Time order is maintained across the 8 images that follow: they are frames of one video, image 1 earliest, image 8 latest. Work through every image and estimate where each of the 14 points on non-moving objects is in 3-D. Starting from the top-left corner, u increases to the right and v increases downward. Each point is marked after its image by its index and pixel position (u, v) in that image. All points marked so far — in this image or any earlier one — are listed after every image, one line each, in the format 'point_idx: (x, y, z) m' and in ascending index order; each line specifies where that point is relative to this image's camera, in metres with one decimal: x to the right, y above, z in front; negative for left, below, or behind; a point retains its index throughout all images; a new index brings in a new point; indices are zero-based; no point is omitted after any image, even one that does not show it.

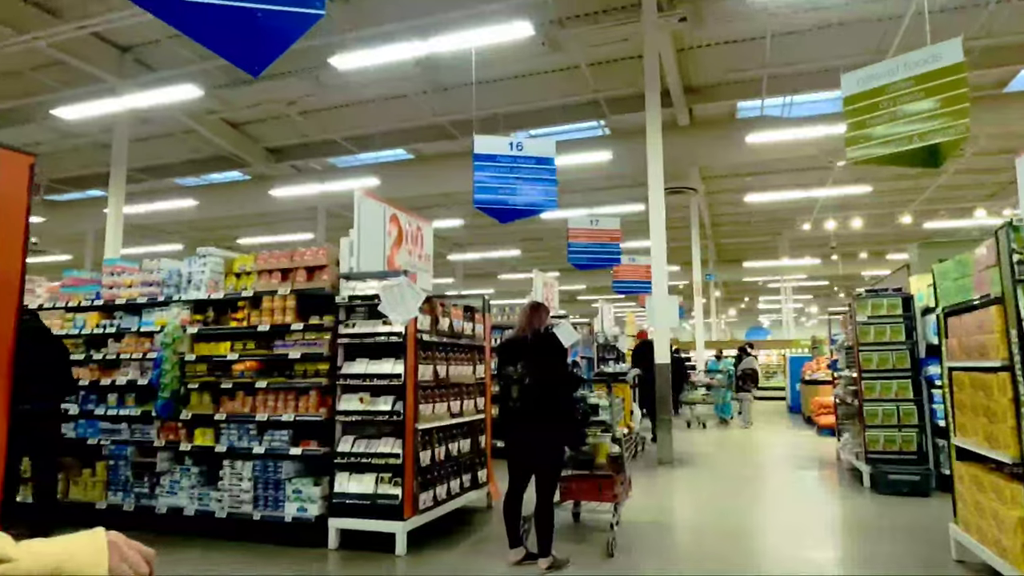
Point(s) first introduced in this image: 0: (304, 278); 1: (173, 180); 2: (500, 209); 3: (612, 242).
0: (-1.5, +0.1, +4.6) m
1: (-8.2, +2.6, +15.9) m
2: (-0.2, +0.9, +7.0) m
3: (+1.7, +0.8, +11.4) m
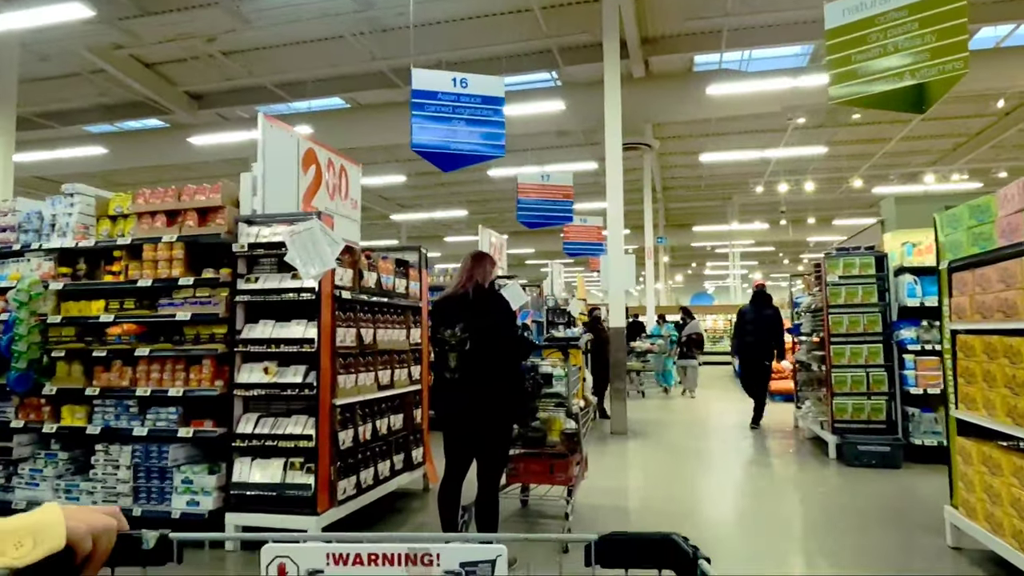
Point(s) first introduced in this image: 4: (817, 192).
0: (-1.8, +0.4, +3.8) m
1: (-9.4, +3.5, +14.4) m
2: (-0.7, +1.3, +6.2) m
3: (+0.8, +1.5, +10.7) m
4: (+8.7, +2.8, +18.8) m
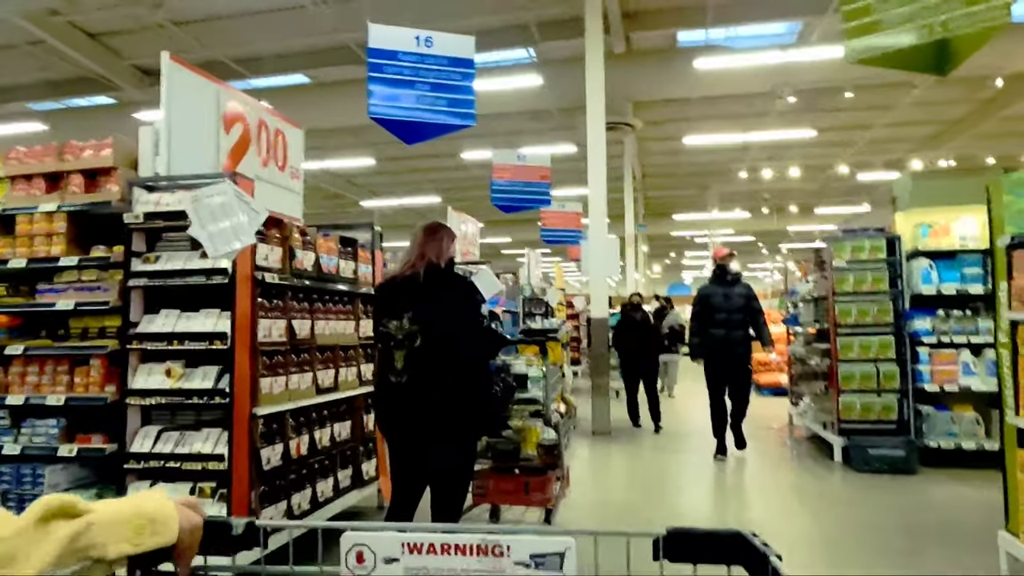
0: (-2.0, +0.5, +3.0) m
1: (-9.9, +3.7, +13.3) m
2: (-1.0, +1.4, +5.5) m
3: (+0.4, +1.6, +10.0) m
4: (+8.0, +3.1, +18.4) m
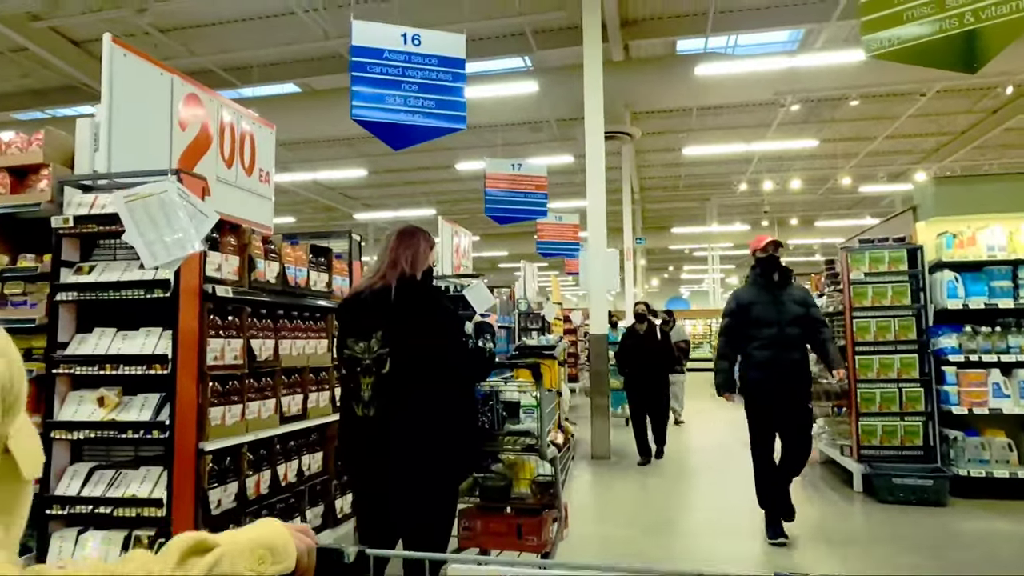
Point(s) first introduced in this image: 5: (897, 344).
0: (-2.0, +0.4, +2.6) m
1: (-10.0, +3.4, +13.0) m
2: (-1.0, +1.3, +5.1) m
3: (+0.4, +1.4, +9.7) m
4: (+7.9, +2.7, +18.1) m
5: (+2.8, -0.4, +4.9) m
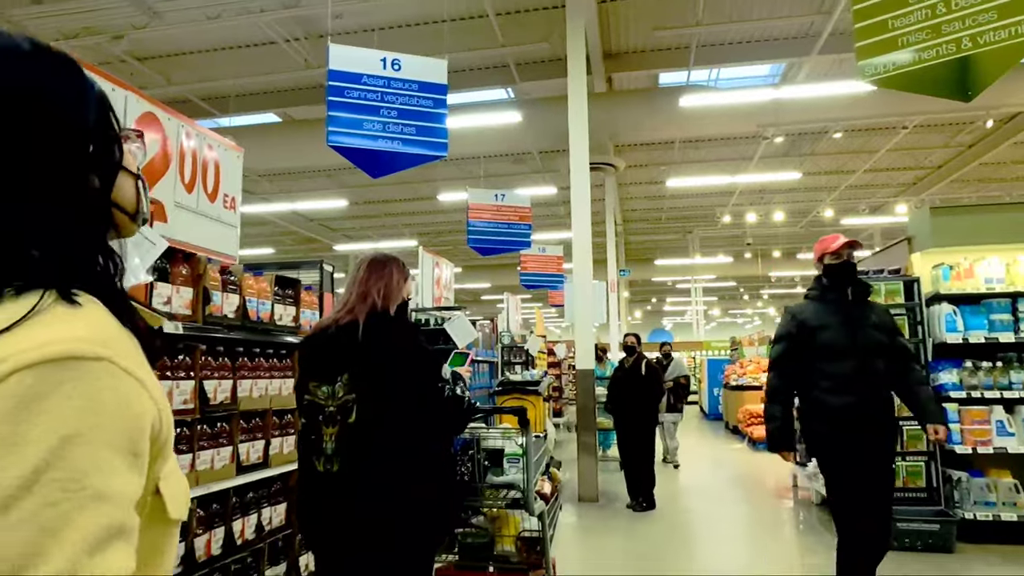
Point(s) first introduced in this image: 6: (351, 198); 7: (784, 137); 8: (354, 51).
0: (-2.1, +0.3, +2.4) m
1: (-10.3, +2.8, +12.6) m
2: (-1.1, +1.0, +4.9) m
3: (+0.1, +1.0, +9.5) m
4: (+7.4, +1.8, +18.2) m
5: (+2.7, -0.6, +4.7) m
6: (-3.8, +2.1, +15.4) m
7: (+4.9, +2.7, +11.9) m
8: (-1.2, +1.8, +4.9) m
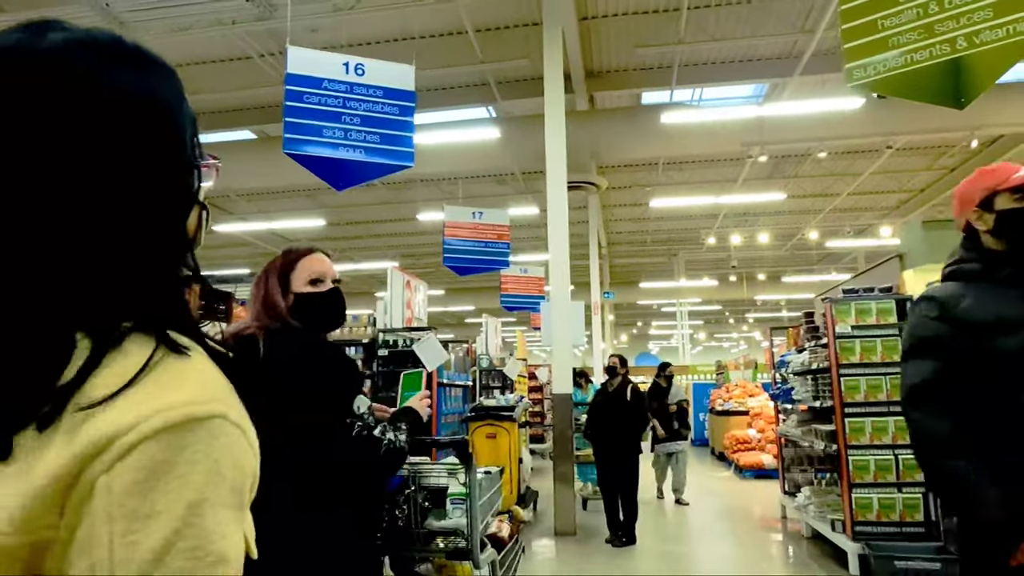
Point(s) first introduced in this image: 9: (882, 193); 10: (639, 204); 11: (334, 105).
0: (-2.2, +0.2, +2.0) m
1: (-10.6, +2.4, +12.2) m
2: (-1.3, +0.9, +4.6) m
3: (-0.2, +0.7, +9.2) m
4: (+7.0, +1.2, +18.0) m
5: (+2.5, -0.8, +4.4) m
6: (-4.2, +1.6, +15.1) m
7: (+4.5, +2.3, +11.8) m
8: (-1.4, +1.6, +4.6) m
9: (+8.0, +2.0, +14.2) m
10: (+2.8, +1.9, +14.7) m
11: (-1.3, +1.3, +4.7) m
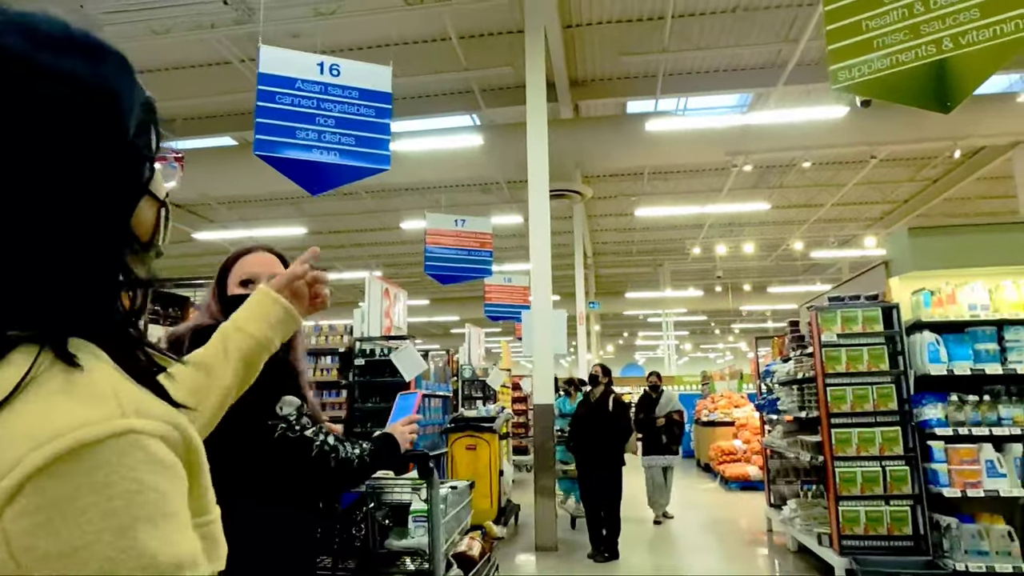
0: (-2.3, +0.2, +1.8) m
1: (-10.9, +2.3, +11.9) m
2: (-1.5, +0.9, +4.5) m
3: (-0.4, +0.5, +9.1) m
4: (+6.6, +0.9, +18.0) m
5: (+2.4, -0.8, +4.3) m
6: (-4.5, +1.4, +14.9) m
7: (+4.3, +2.1, +11.8) m
8: (-1.5, +1.6, +4.5) m
9: (+7.7, +1.8, +14.3) m
10: (+2.5, +1.7, +14.7) m
11: (-1.4, +1.2, +4.5) m
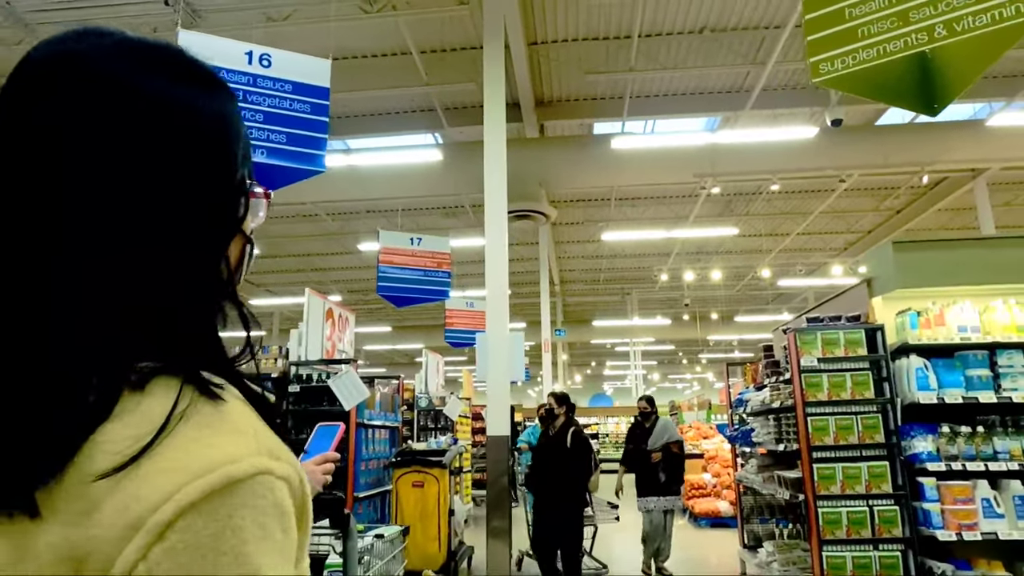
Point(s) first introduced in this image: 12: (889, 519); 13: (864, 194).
0: (-2.5, +0.3, +1.3) m
1: (-11.6, +2.0, +11.0) m
2: (-1.8, +0.8, +4.0) m
3: (-0.9, +0.2, +8.6) m
4: (+5.6, +0.1, +17.9) m
5: (+2.0, -0.9, +3.9) m
6: (-5.3, +0.9, +14.2) m
7: (+3.6, +1.7, +11.6) m
8: (-1.8, +1.5, +4.0) m
9: (+6.9, +1.2, +14.2) m
10: (+1.7, +1.1, +14.4) m
11: (-1.7, +1.2, +4.1) m
12: (+2.1, -1.3, +3.8) m
13: (+6.3, +1.8, +11.9) m
